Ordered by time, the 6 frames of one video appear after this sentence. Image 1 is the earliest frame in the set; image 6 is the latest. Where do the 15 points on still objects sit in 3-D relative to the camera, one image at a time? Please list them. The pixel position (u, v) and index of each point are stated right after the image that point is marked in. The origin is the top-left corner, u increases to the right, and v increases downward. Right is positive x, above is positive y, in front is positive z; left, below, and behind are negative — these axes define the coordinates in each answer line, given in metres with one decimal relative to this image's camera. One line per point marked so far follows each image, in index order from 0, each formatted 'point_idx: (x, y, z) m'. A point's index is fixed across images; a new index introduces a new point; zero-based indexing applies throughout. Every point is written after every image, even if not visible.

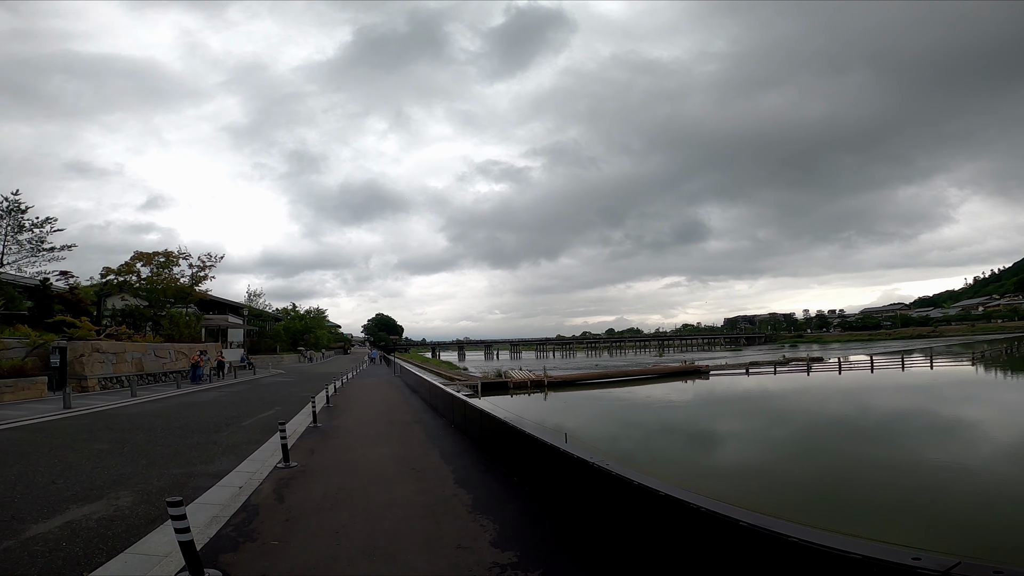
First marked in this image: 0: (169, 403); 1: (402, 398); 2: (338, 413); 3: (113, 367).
0: (-10.7, -3.6, +15.4) m
1: (-4.3, -4.3, +19.0) m
2: (-4.7, -3.3, +13.1) m
3: (-15.6, -3.1, +19.3) m
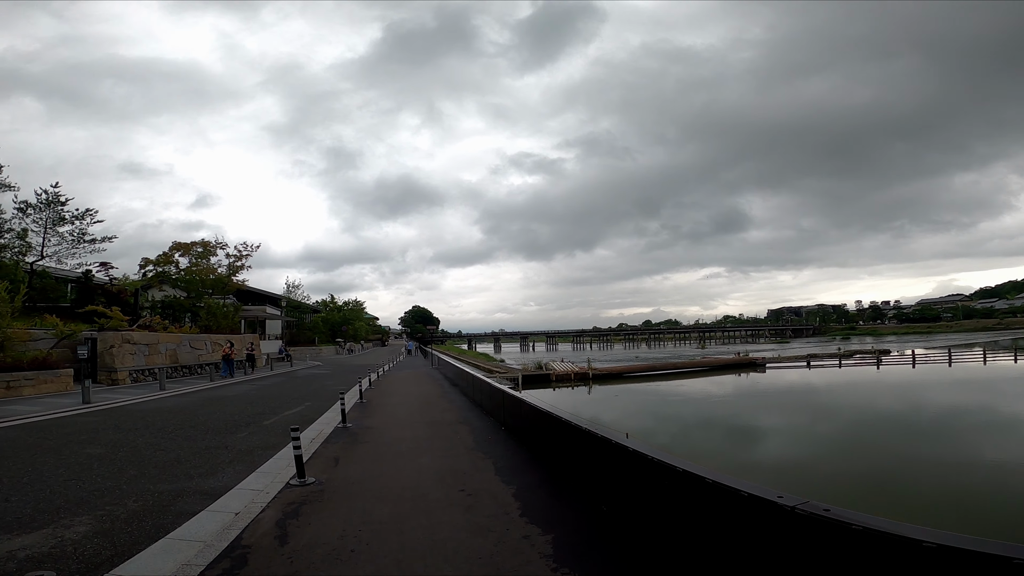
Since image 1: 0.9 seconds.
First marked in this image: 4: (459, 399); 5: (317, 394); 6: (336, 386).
0: (-9.2, -3.2, +14.5) m
1: (-2.6, -3.8, +17.6) m
2: (-3.4, -2.9, +11.7) m
3: (-13.9, -2.6, +18.8) m
4: (-1.9, -3.6, +16.3) m
5: (-6.1, -3.3, +15.4) m
6: (-6.5, -3.6, +18.1) m
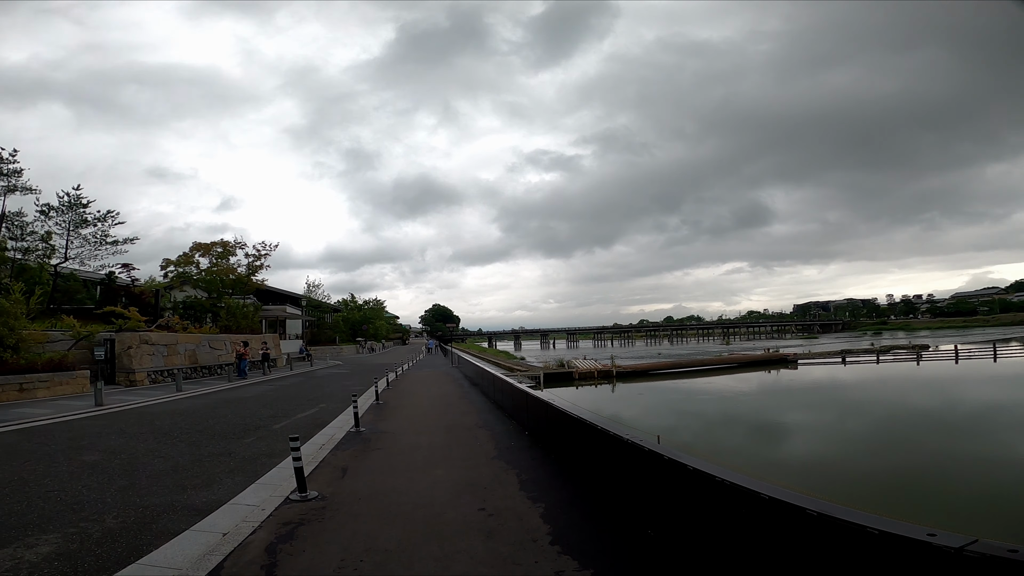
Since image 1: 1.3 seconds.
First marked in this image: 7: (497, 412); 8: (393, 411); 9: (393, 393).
0: (-8.6, -3.2, +14.2) m
1: (-1.8, -3.6, +17.0) m
2: (-2.9, -2.8, +11.2) m
3: (-13.1, -2.6, +18.6) m
4: (-1.2, -3.5, +15.7) m
5: (-5.4, -3.2, +14.9) m
6: (-5.7, -3.5, +17.7) m
7: (-0.3, -3.2, +12.7) m
8: (-2.7, -2.8, +11.3) m
9: (-3.8, -3.3, +15.6) m
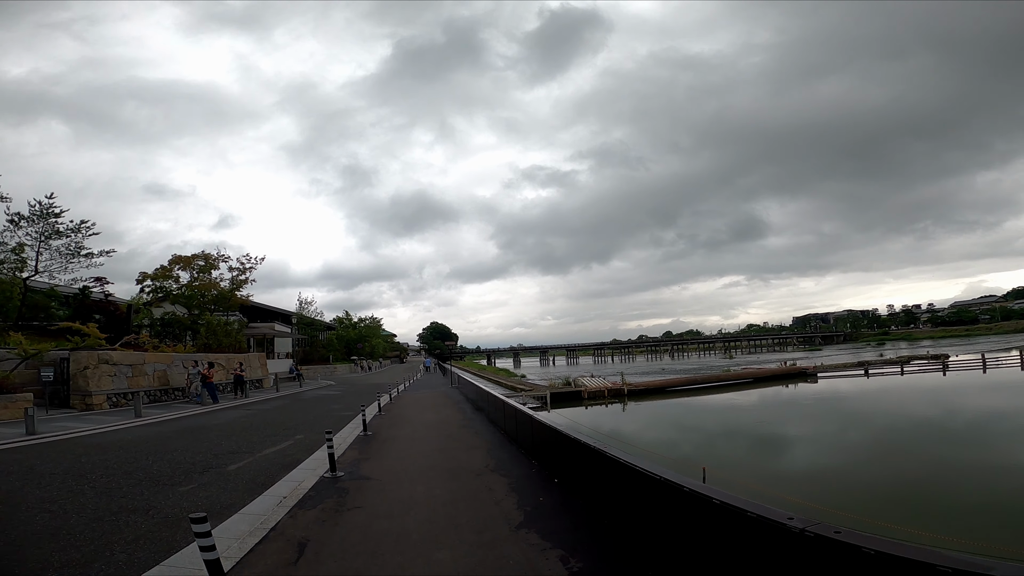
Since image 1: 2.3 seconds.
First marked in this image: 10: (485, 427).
0: (-8.3, -3.4, +12.1) m
1: (-1.5, -3.9, +15.0) m
2: (-2.6, -2.9, +9.2) m
3: (-12.8, -3.1, +16.6) m
4: (-0.9, -3.7, +13.6) m
5: (-5.1, -3.5, +12.9) m
6: (-5.4, -3.9, +15.6) m
7: (0.0, -3.3, +10.6) m
8: (-2.4, -2.9, +9.3) m
9: (-3.5, -3.6, +13.6) m
10: (-0.6, -3.7, +13.0) m
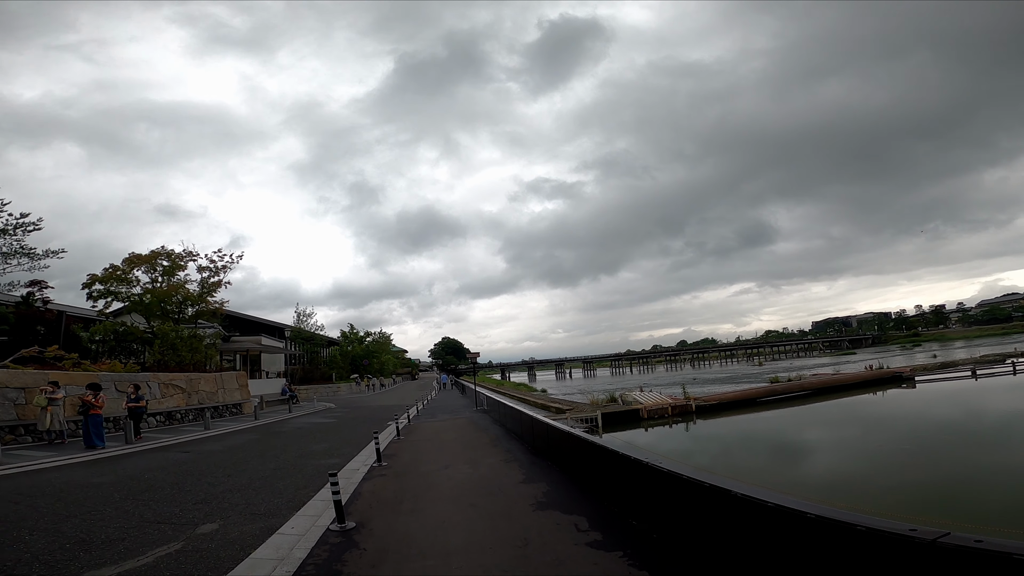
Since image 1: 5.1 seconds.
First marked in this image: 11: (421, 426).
0: (-6.9, -3.0, +6.9) m
1: (-0.1, -3.4, +9.6) m
2: (-1.3, -2.2, +3.8) m
3: (-11.4, -3.0, +11.4) m
4: (+0.5, -3.1, +8.2) m
5: (-3.7, -3.0, +7.5) m
6: (-3.9, -3.5, +10.3) m
7: (+1.3, -2.6, +5.2) m
8: (-1.1, -2.2, +3.9) m
9: (-2.1, -3.1, +8.2) m
10: (+0.8, -3.0, +7.5) m
11: (-2.9, -4.3, +15.8) m
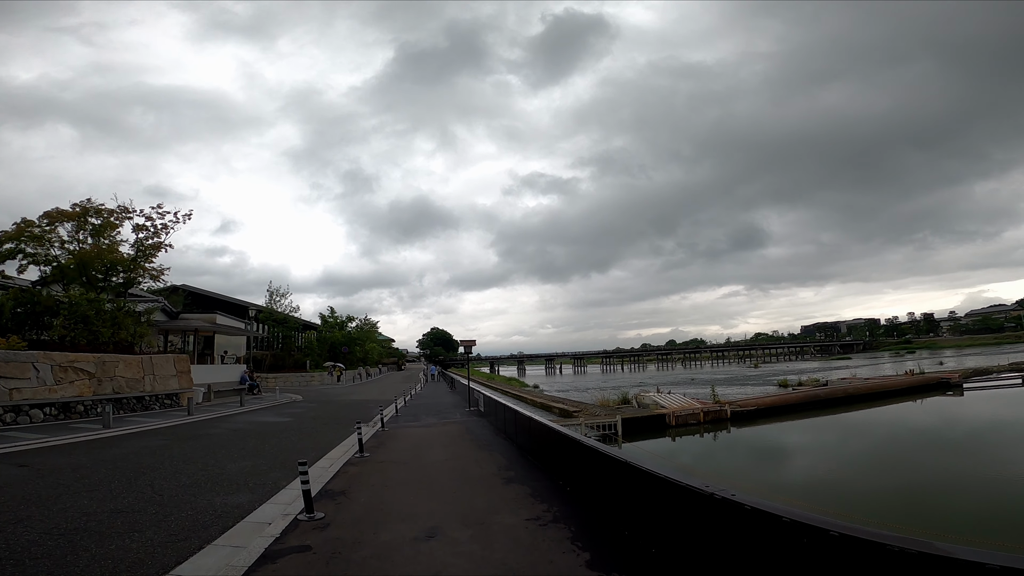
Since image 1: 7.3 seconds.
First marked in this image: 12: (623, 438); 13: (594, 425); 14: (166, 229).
0: (-6.6, -2.1, +2.9) m
1: (+0.2, -2.6, +5.8) m
2: (-0.9, -1.5, 0.0) m
3: (-11.1, -1.8, +7.3) m
4: (+0.8, -2.4, +4.4) m
5: (-3.4, -2.2, +3.7) m
6: (-3.6, -2.6, +6.4) m
7: (+1.7, -1.9, +1.4) m
8: (-0.7, -1.5, +0.1) m
9: (-1.8, -2.3, +4.3) m
10: (+1.1, -2.3, +3.8) m
11: (-2.8, -3.4, +12.0) m
12: (+3.9, -5.5, +18.4) m
13: (+2.9, -5.3, +19.4) m
14: (-12.9, +2.2, +18.3) m
